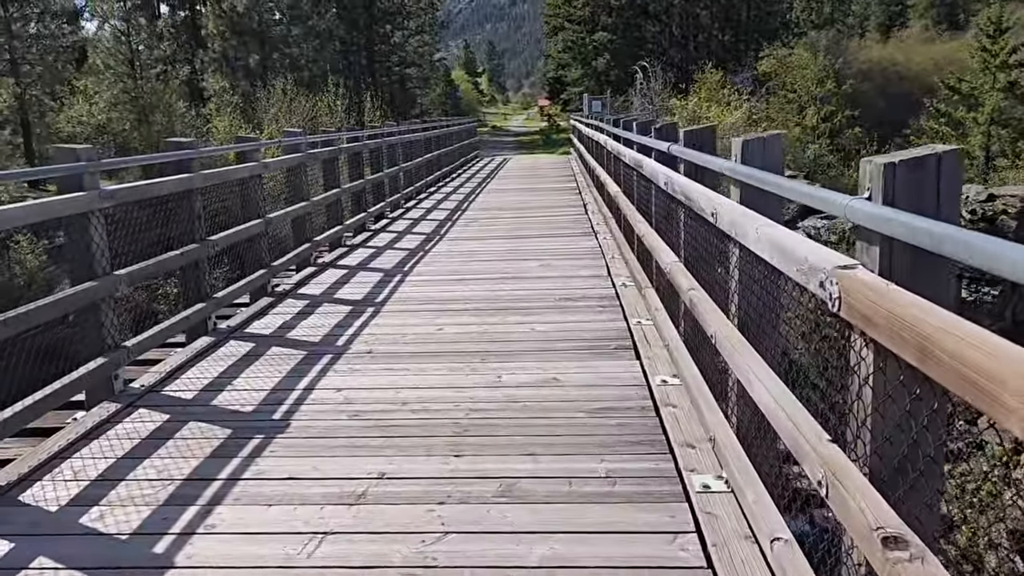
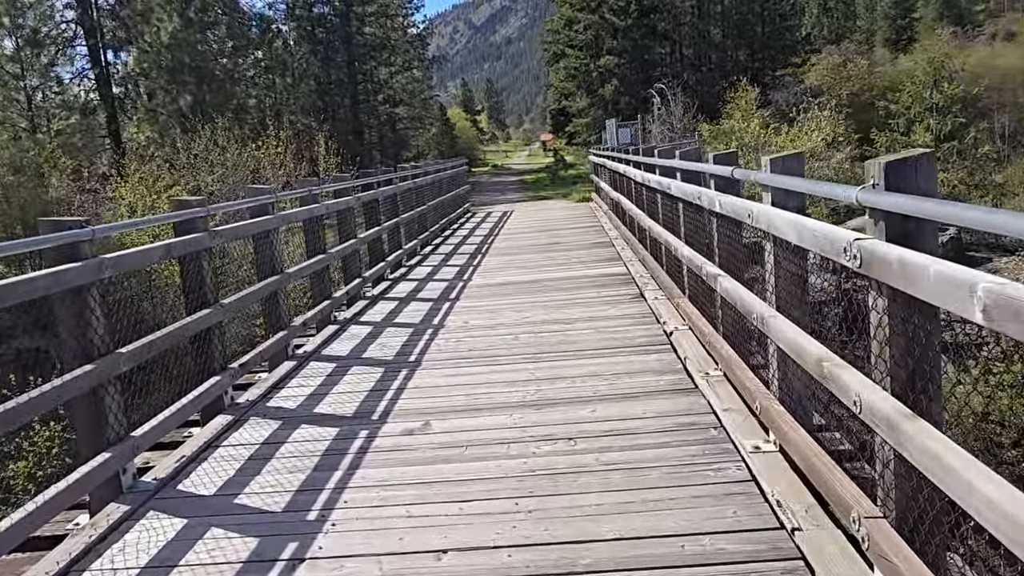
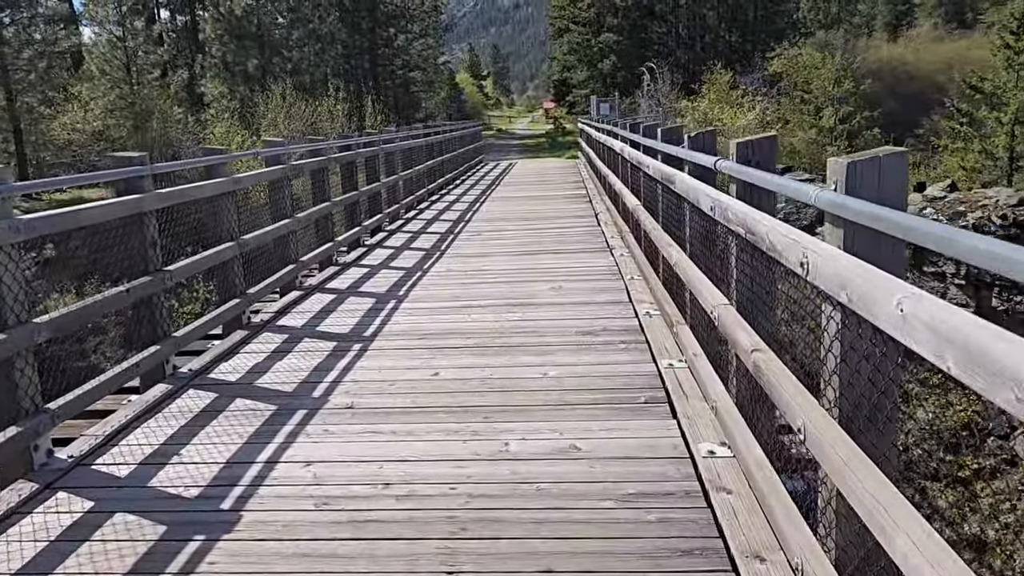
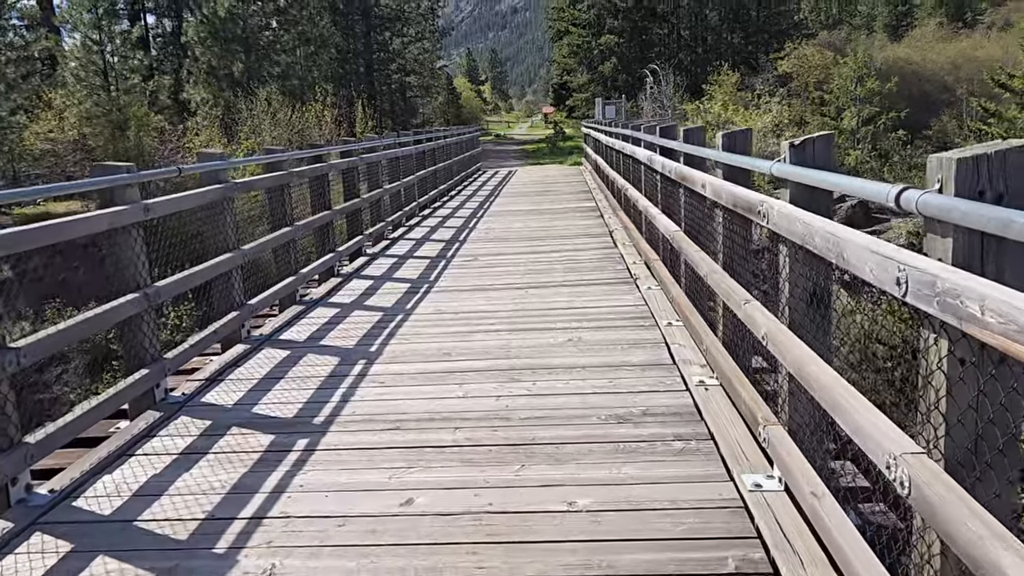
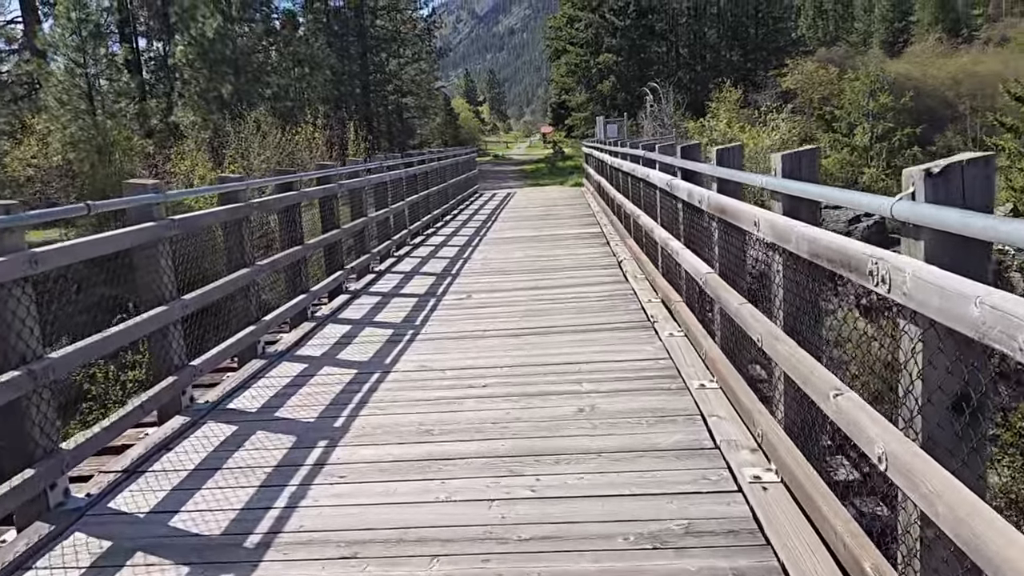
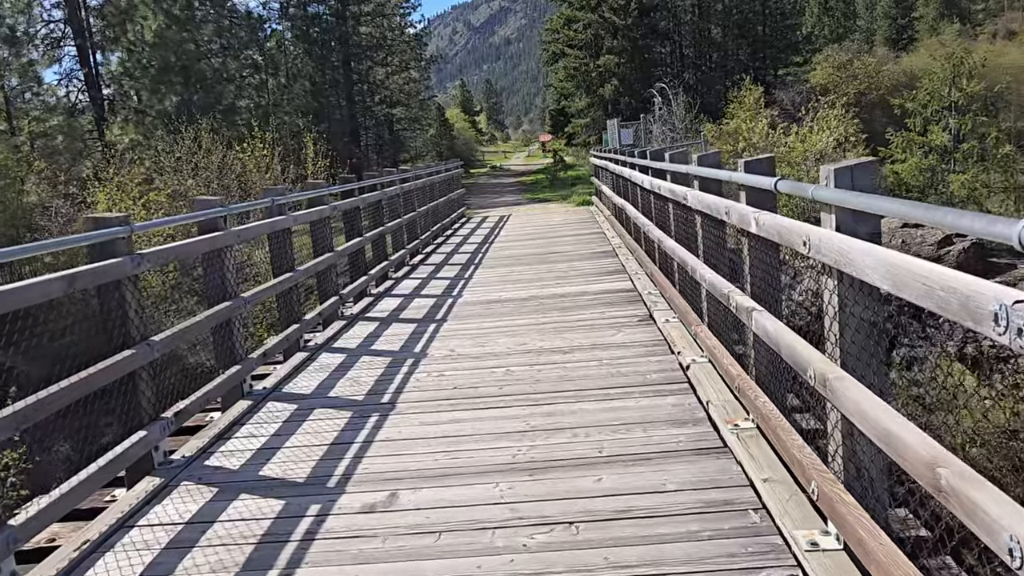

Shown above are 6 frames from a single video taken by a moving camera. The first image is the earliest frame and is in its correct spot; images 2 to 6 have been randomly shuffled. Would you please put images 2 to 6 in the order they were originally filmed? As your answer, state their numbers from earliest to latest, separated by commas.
3, 4, 5, 2, 6
